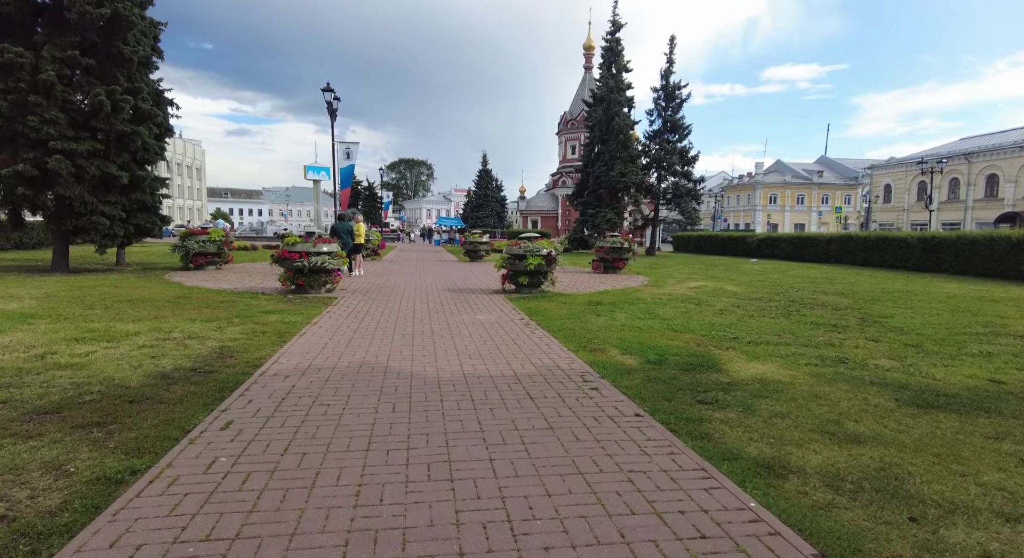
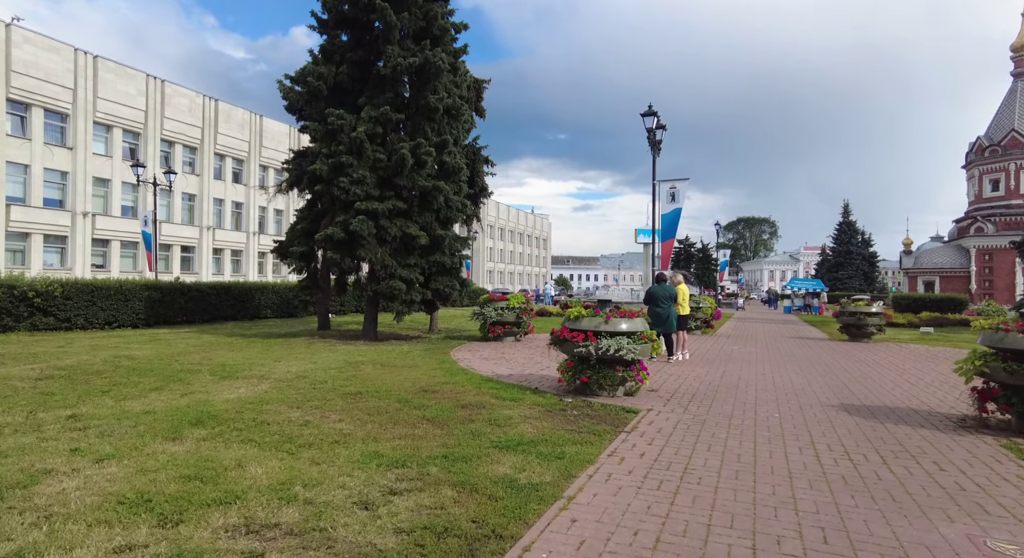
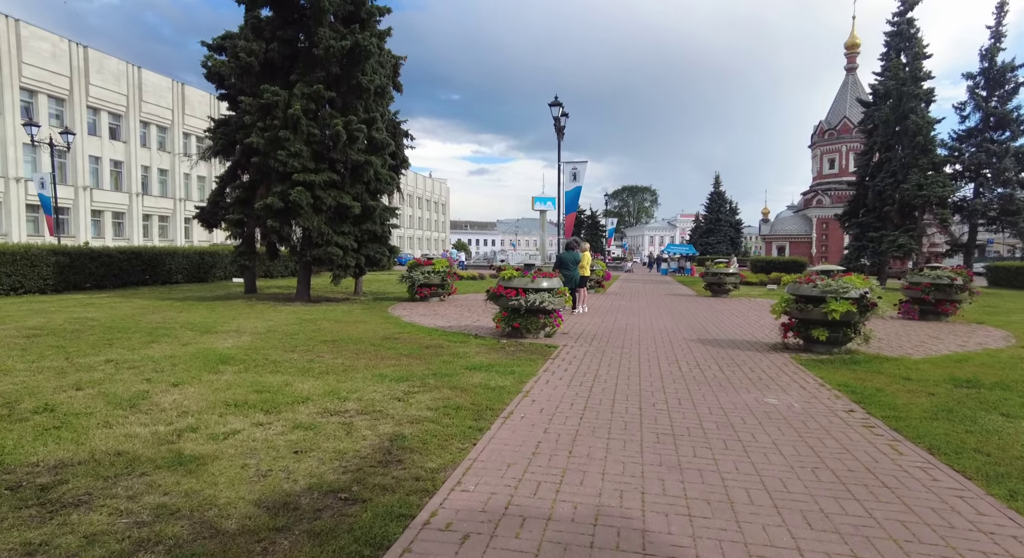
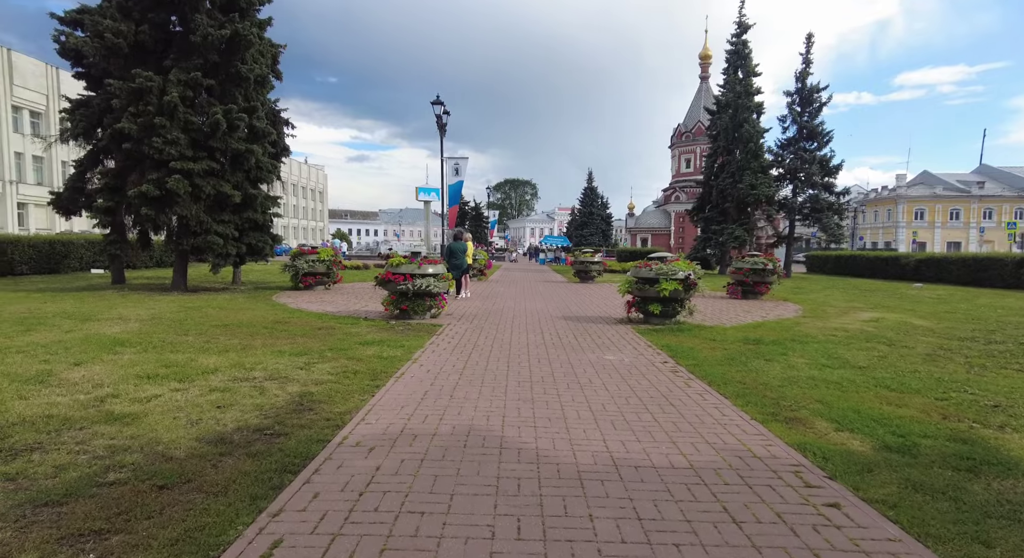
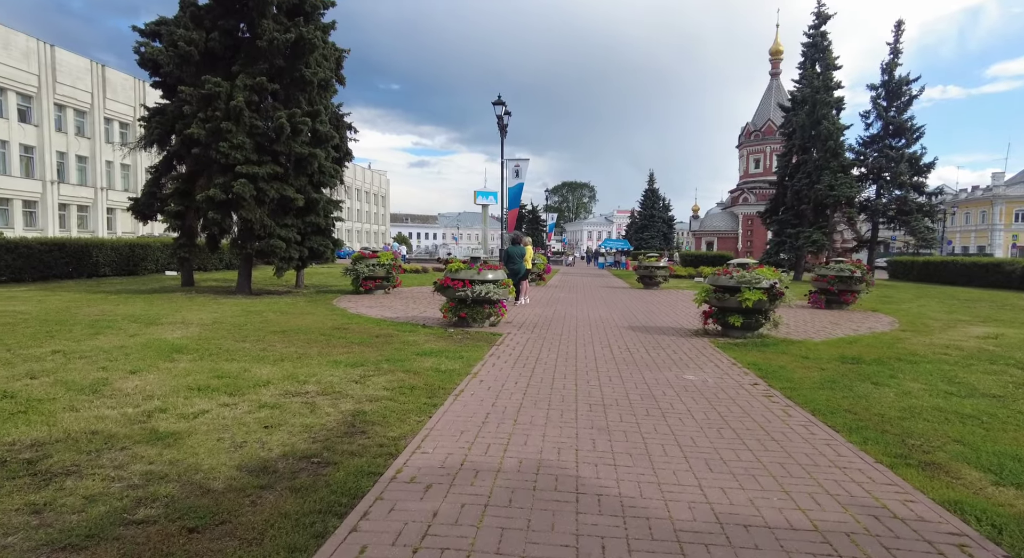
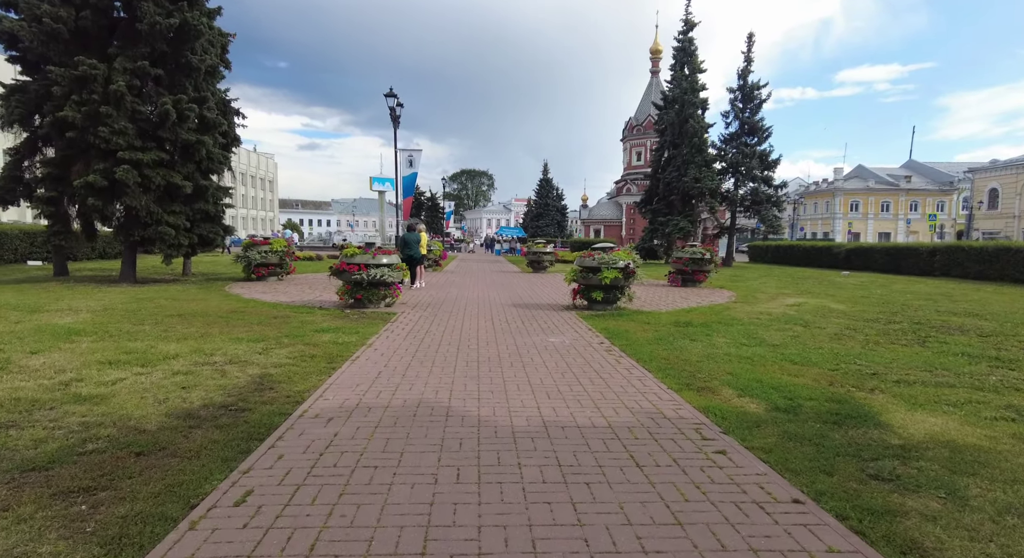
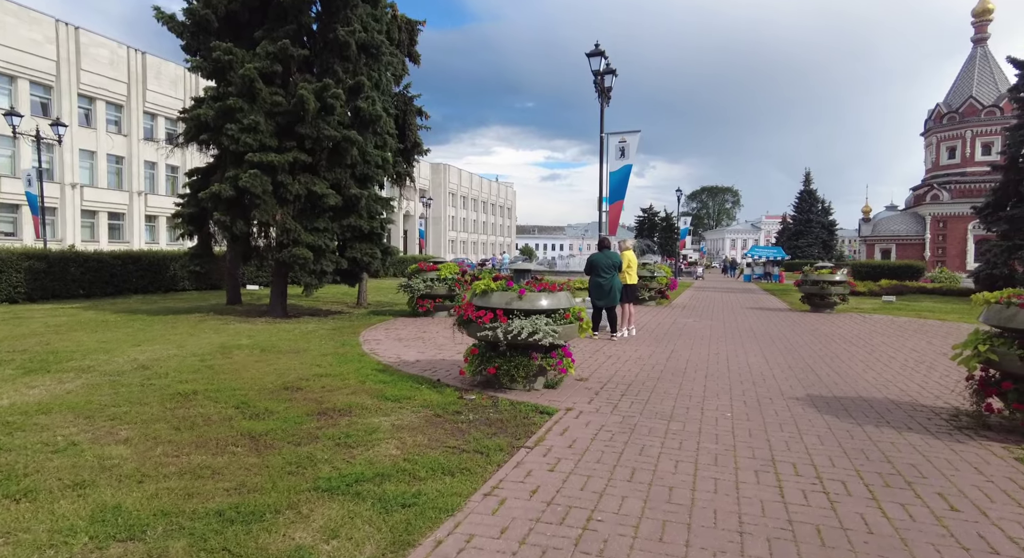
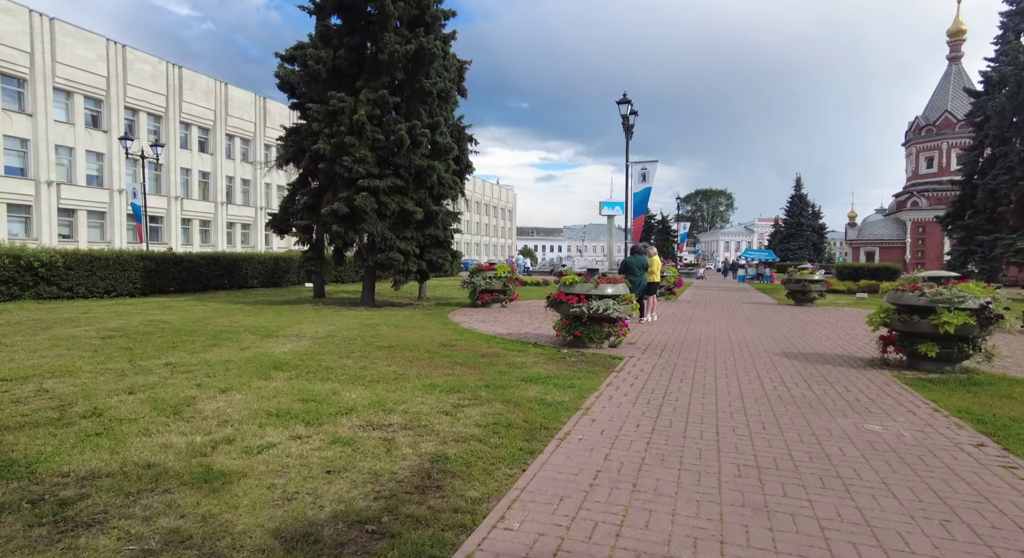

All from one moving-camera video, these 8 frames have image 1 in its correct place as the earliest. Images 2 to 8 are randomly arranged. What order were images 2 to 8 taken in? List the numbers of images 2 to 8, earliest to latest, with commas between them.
6, 4, 5, 3, 8, 2, 7
